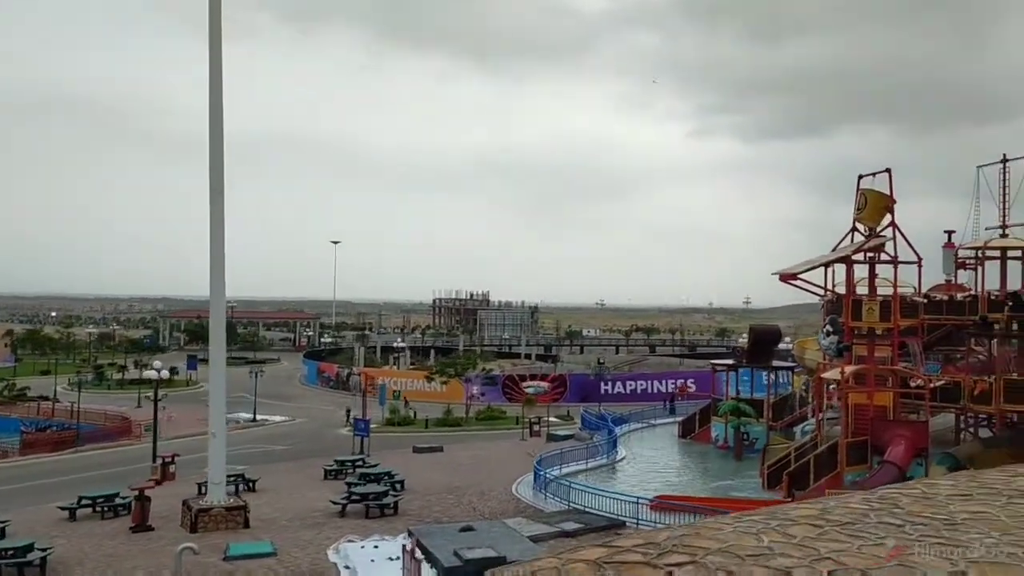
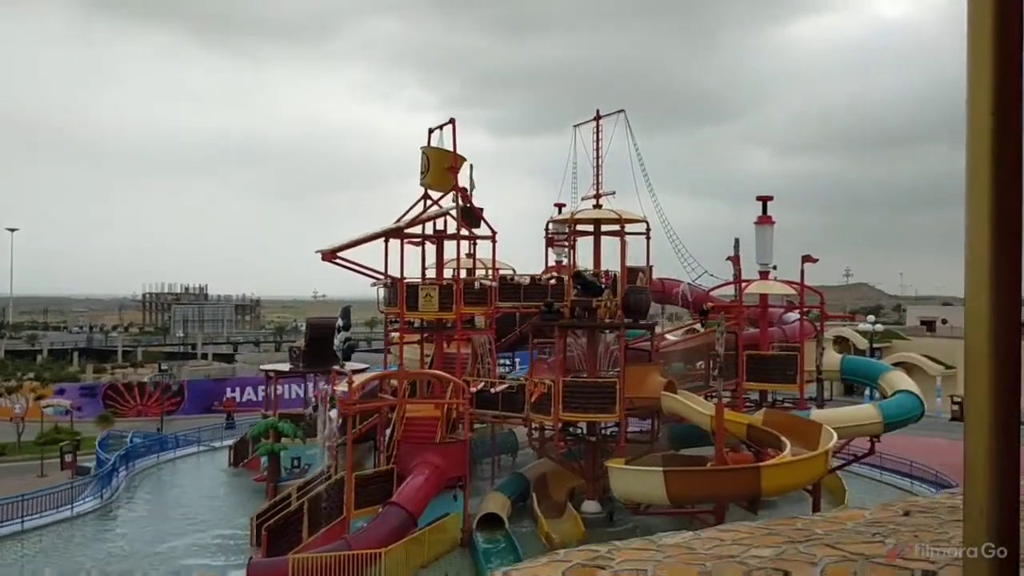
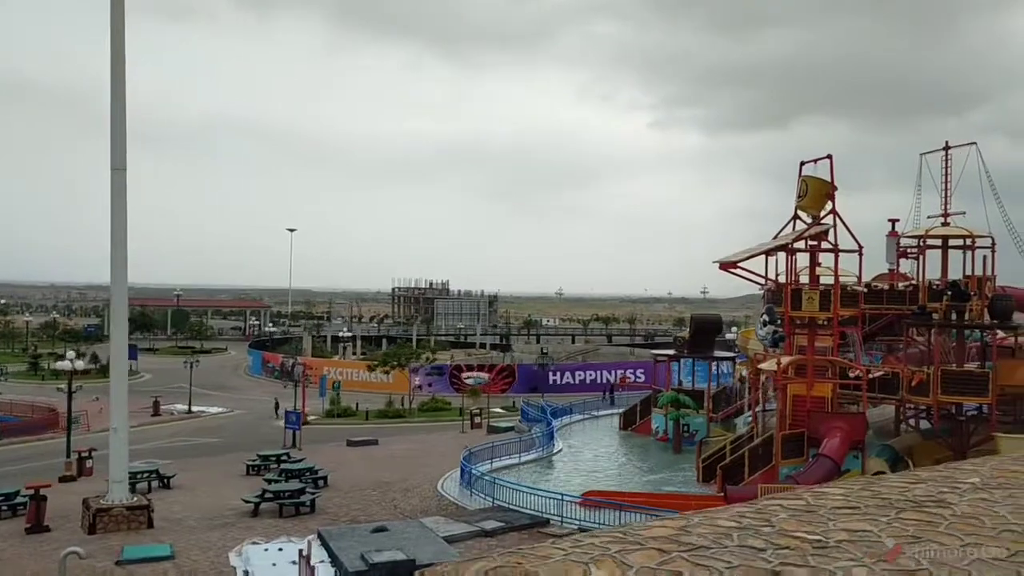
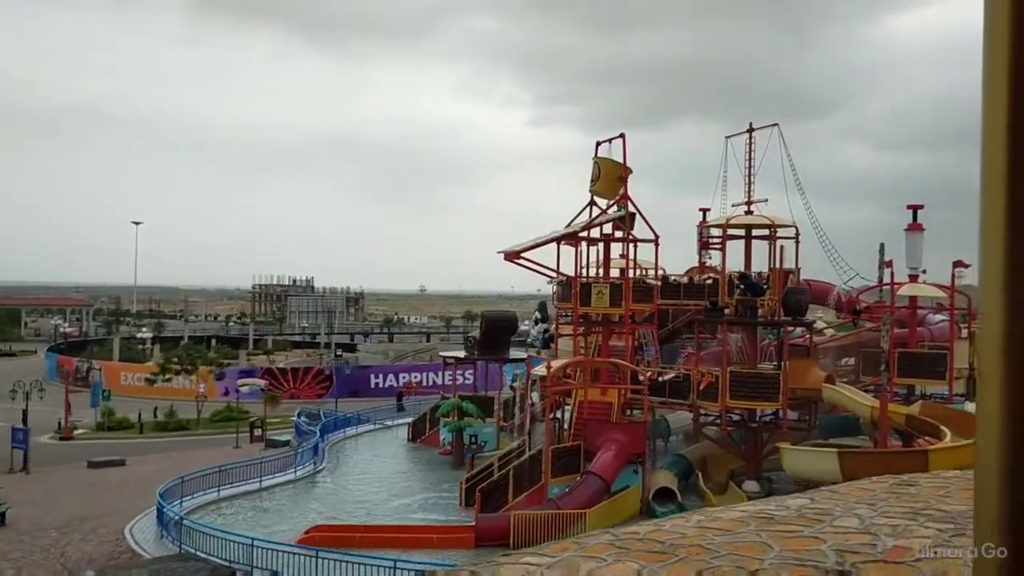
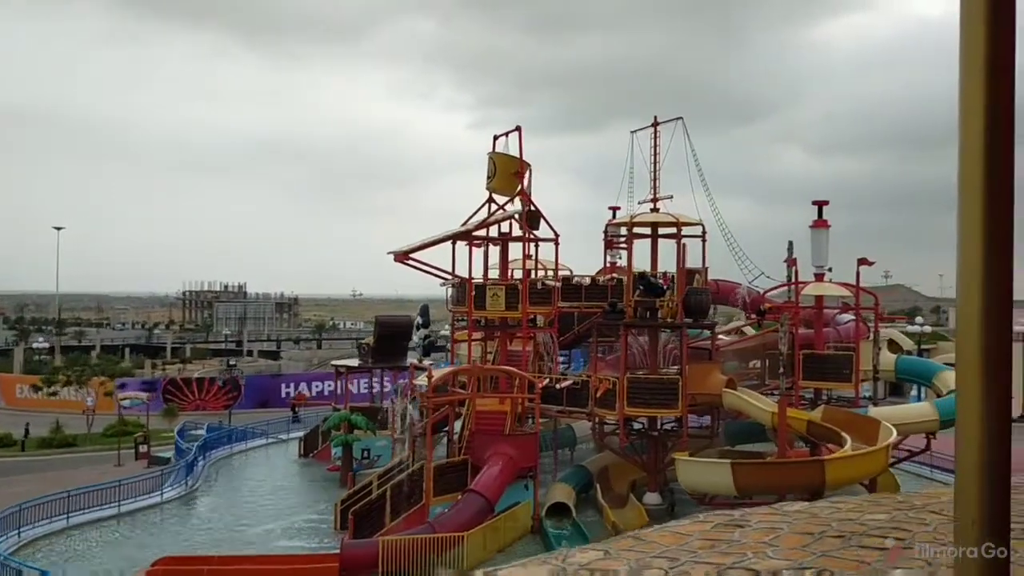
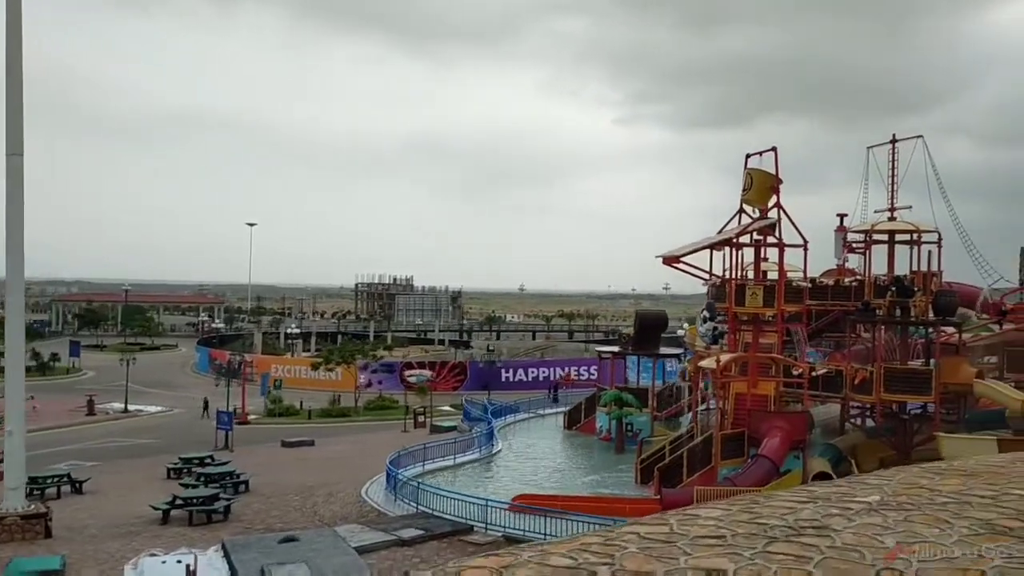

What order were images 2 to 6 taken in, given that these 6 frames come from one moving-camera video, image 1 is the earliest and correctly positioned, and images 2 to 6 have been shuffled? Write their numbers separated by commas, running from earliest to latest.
3, 6, 4, 5, 2
